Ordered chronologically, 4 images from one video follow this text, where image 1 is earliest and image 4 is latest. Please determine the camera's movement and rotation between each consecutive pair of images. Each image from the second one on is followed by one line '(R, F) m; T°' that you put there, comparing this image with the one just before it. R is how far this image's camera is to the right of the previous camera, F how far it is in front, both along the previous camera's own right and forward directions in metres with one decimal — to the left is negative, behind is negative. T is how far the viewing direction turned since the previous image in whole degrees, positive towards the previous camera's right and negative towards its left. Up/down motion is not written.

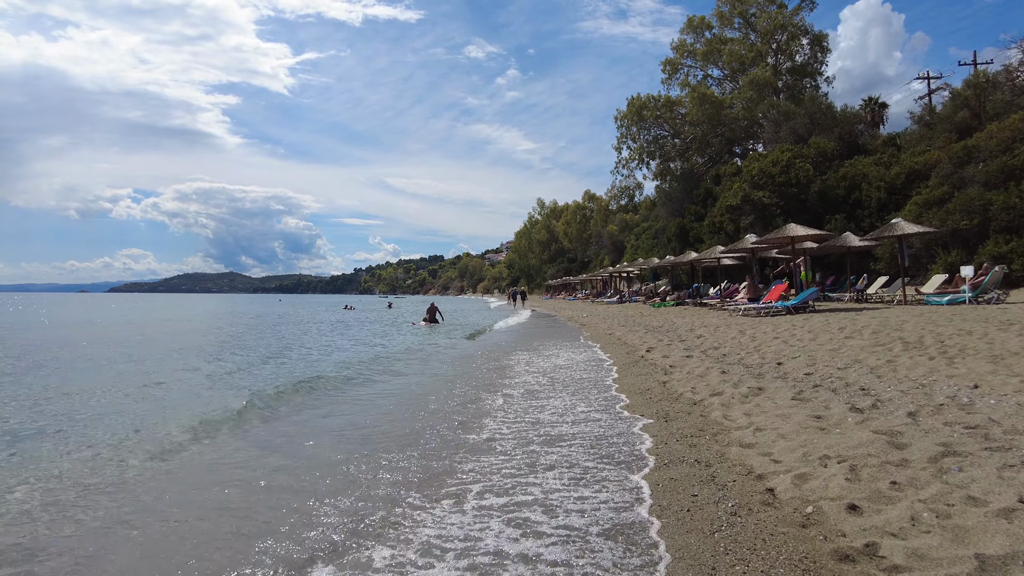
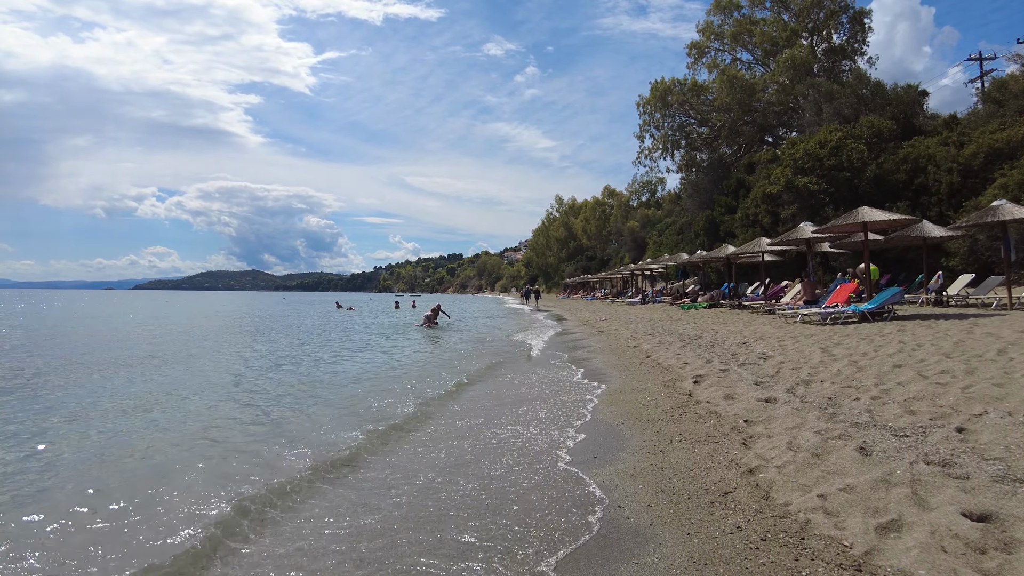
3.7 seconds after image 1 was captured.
(+0.4, +2.8) m; -2°
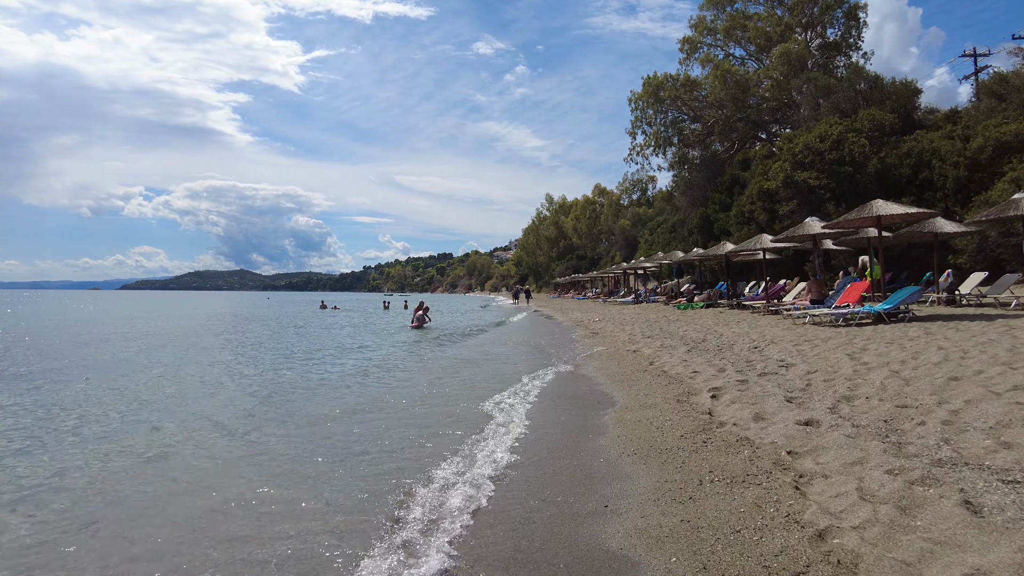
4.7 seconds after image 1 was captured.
(0.0, +0.9) m; +1°
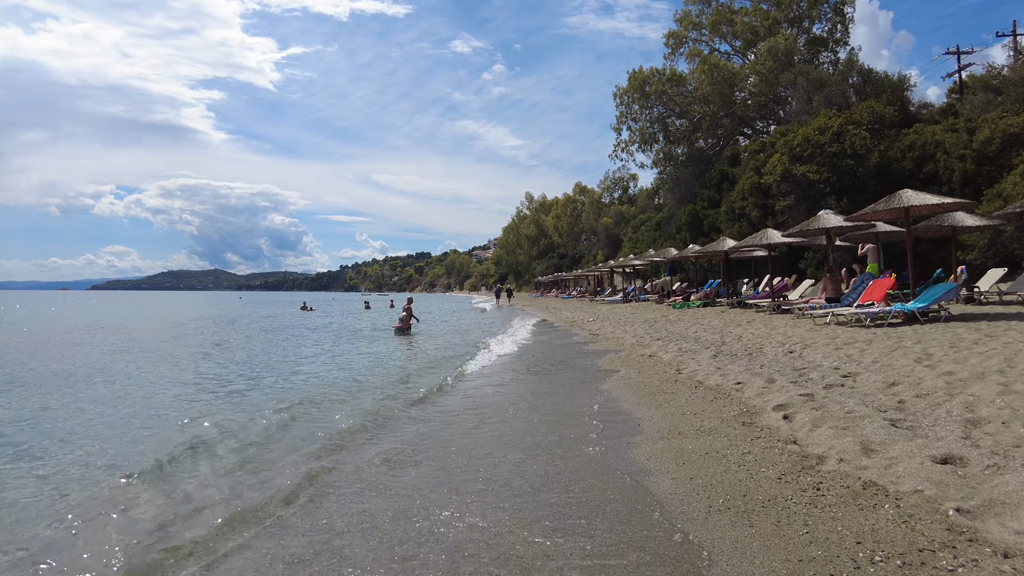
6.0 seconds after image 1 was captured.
(-0.4, +1.1) m; +2°
